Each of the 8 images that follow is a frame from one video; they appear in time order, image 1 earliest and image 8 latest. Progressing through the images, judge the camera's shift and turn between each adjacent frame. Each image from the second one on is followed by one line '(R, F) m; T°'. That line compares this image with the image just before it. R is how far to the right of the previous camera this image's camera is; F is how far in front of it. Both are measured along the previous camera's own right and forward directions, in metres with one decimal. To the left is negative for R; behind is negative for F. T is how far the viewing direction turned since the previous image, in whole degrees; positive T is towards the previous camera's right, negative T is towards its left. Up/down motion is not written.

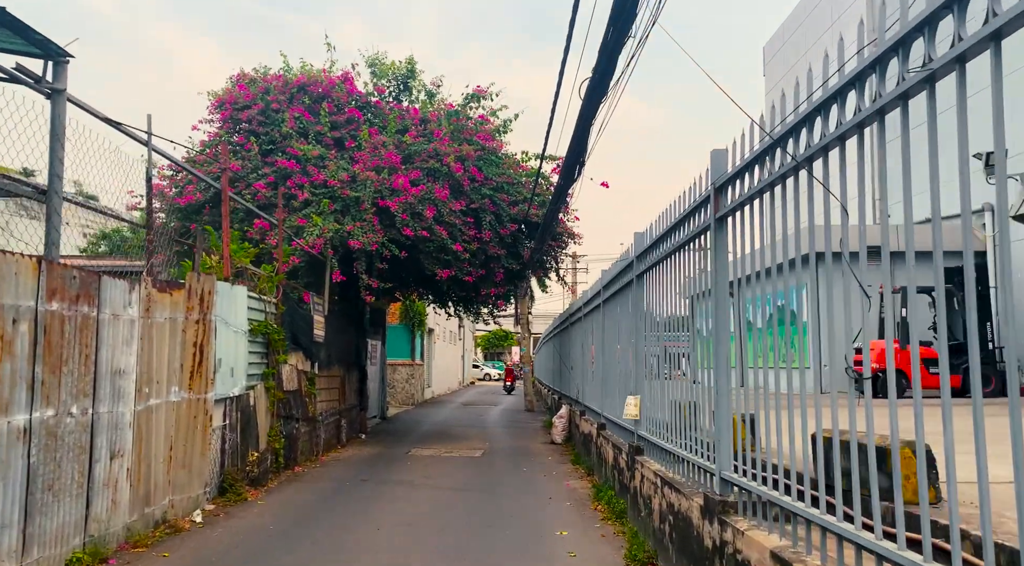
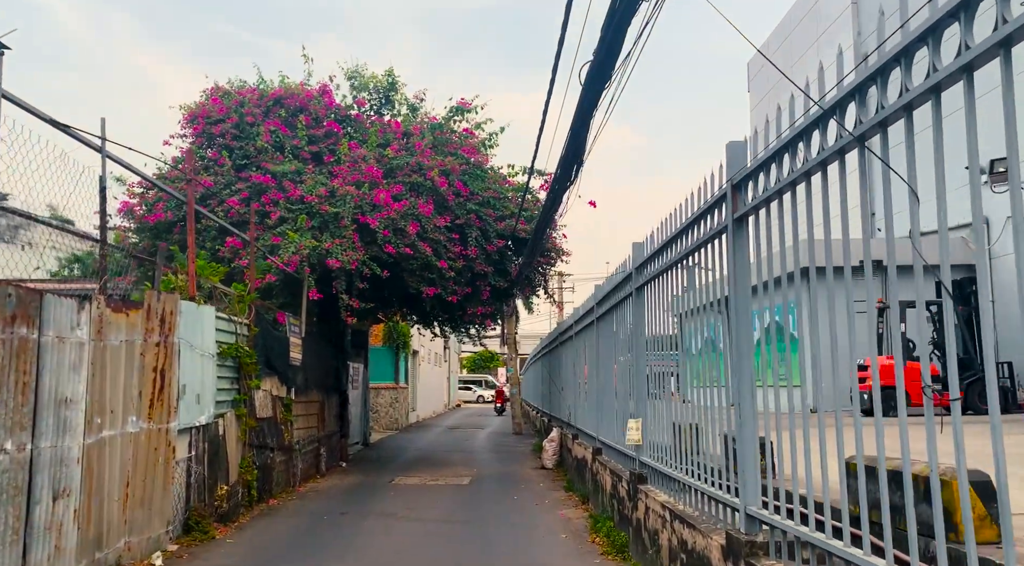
(0.0, +0.6) m; +1°
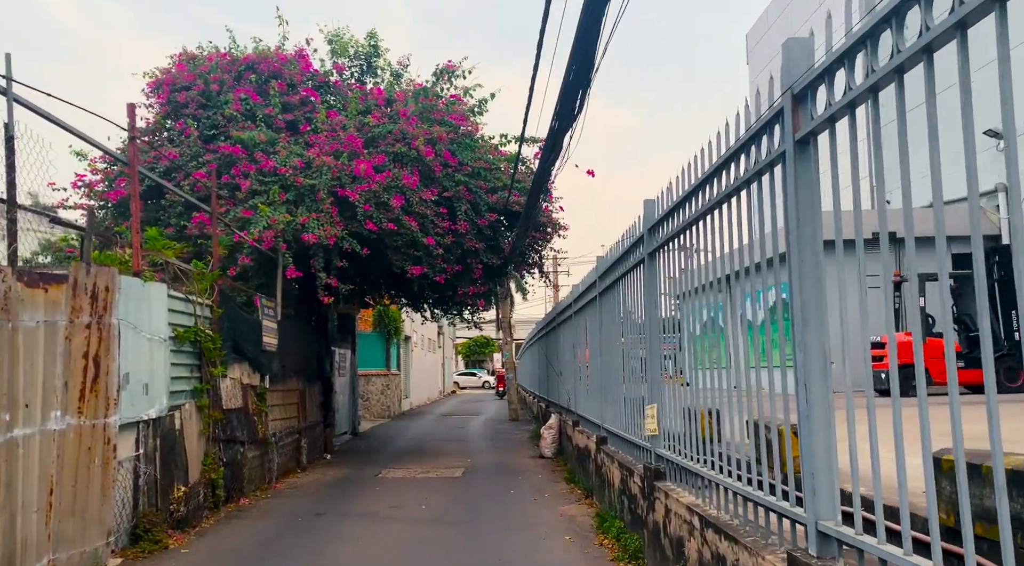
(0.0, +1.0) m; 0°
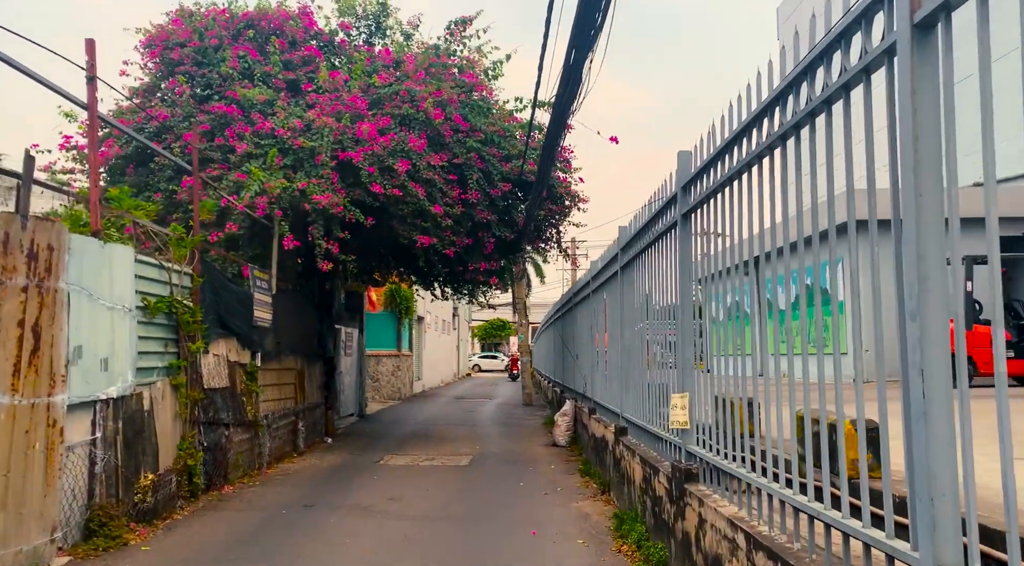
(+0.1, +0.9) m; -1°
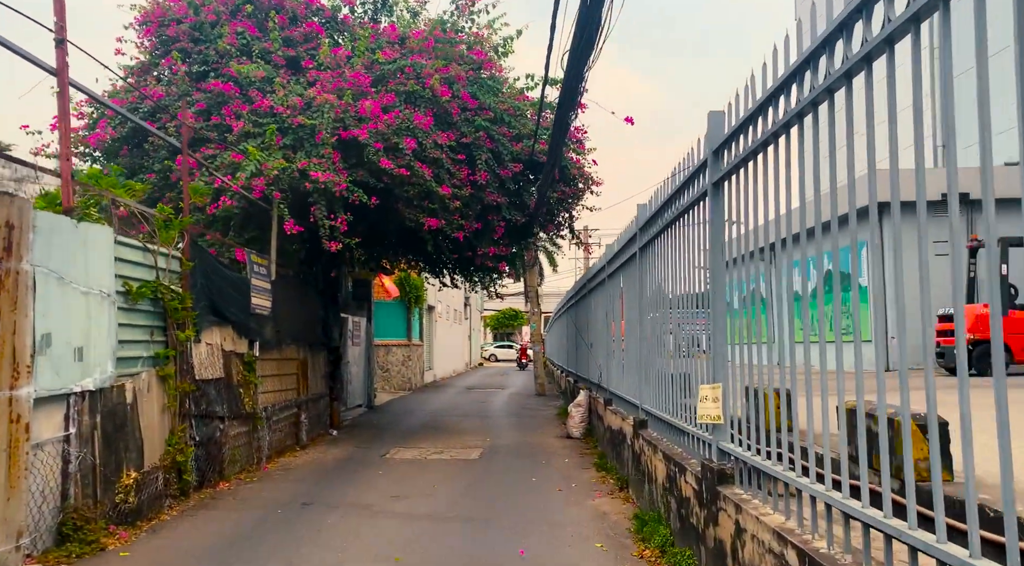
(0.0, +0.6) m; -1°
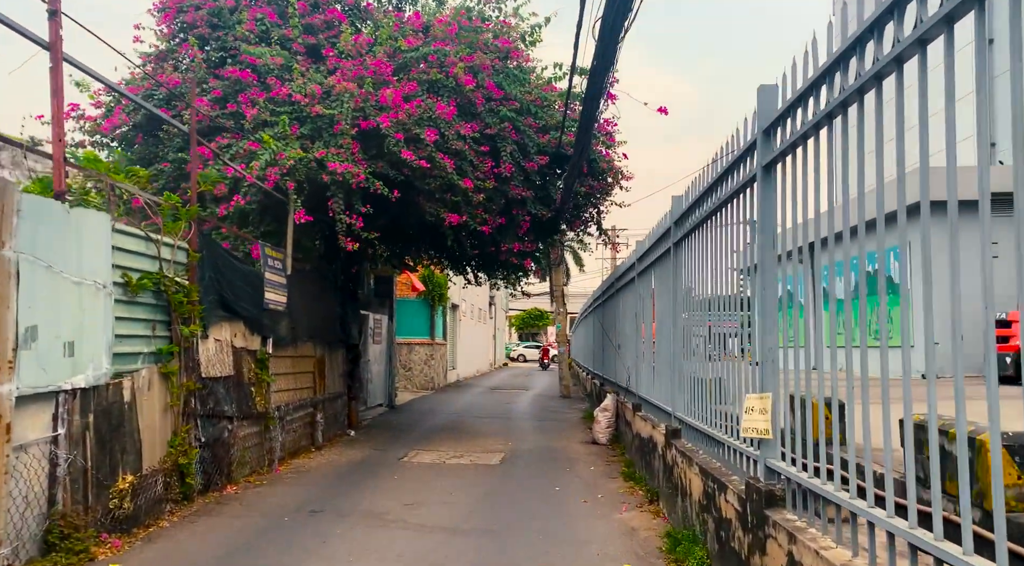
(0.0, +0.5) m; -2°
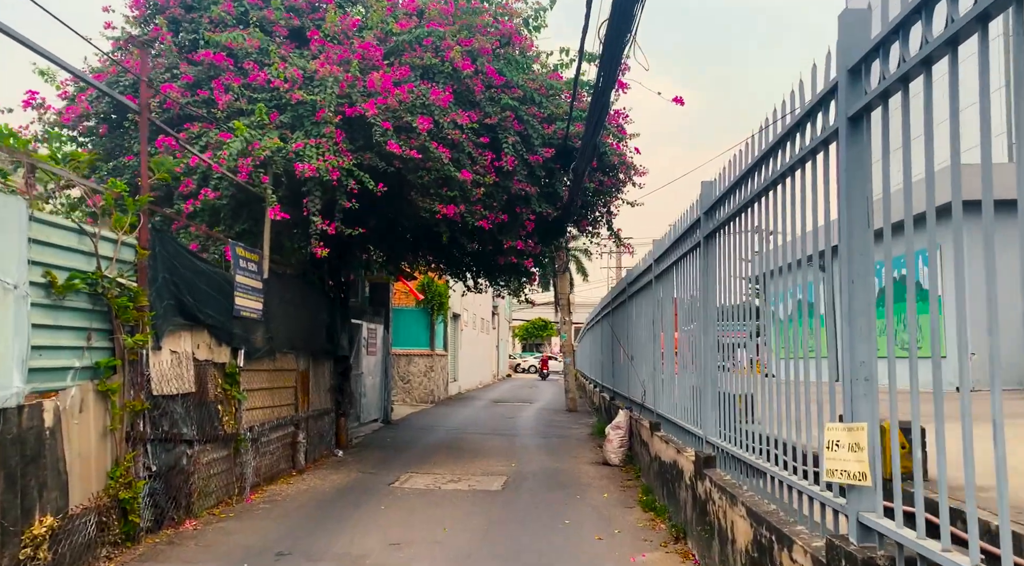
(0.0, +1.0) m; 0°
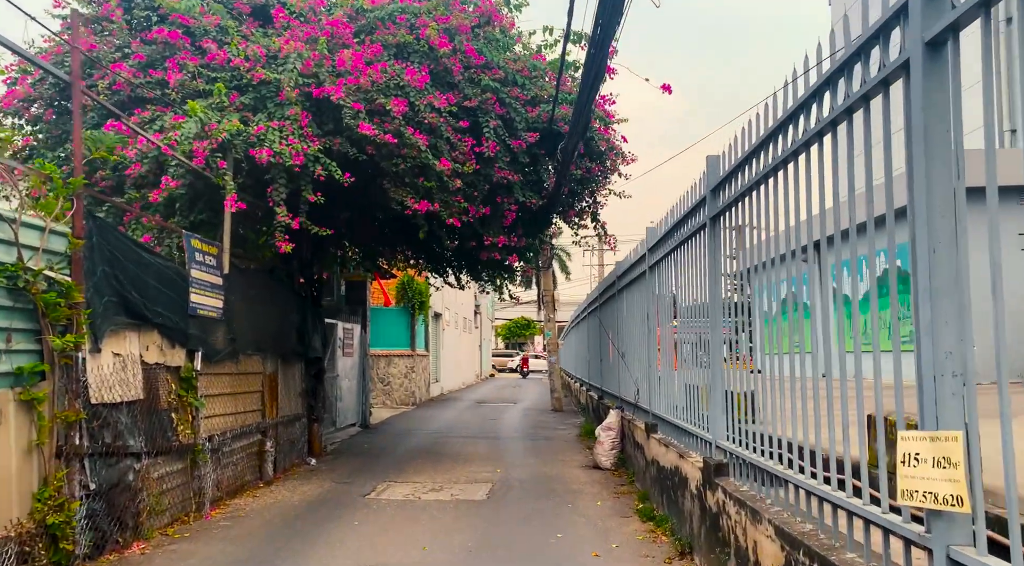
(0.0, +0.7) m; +1°
